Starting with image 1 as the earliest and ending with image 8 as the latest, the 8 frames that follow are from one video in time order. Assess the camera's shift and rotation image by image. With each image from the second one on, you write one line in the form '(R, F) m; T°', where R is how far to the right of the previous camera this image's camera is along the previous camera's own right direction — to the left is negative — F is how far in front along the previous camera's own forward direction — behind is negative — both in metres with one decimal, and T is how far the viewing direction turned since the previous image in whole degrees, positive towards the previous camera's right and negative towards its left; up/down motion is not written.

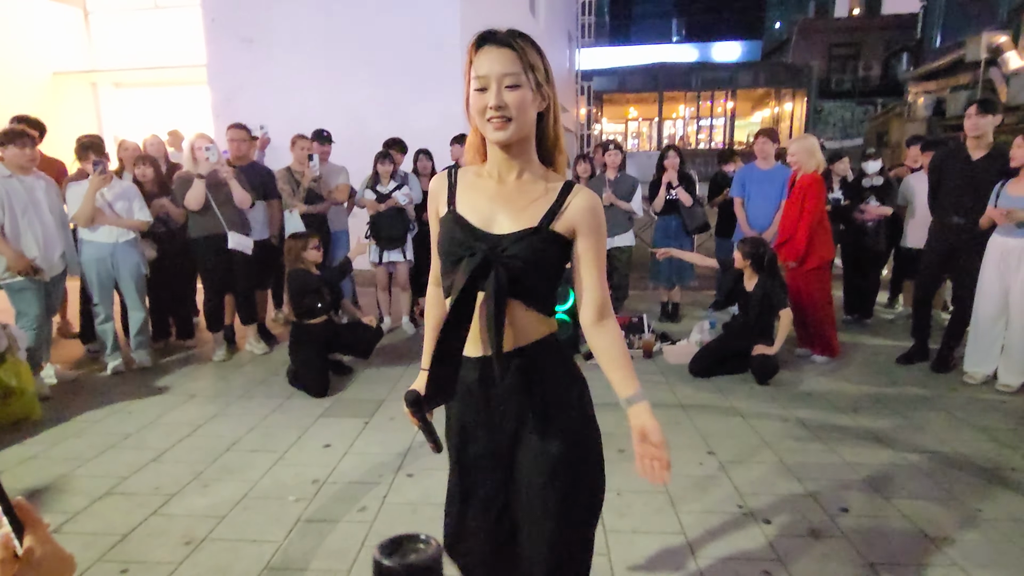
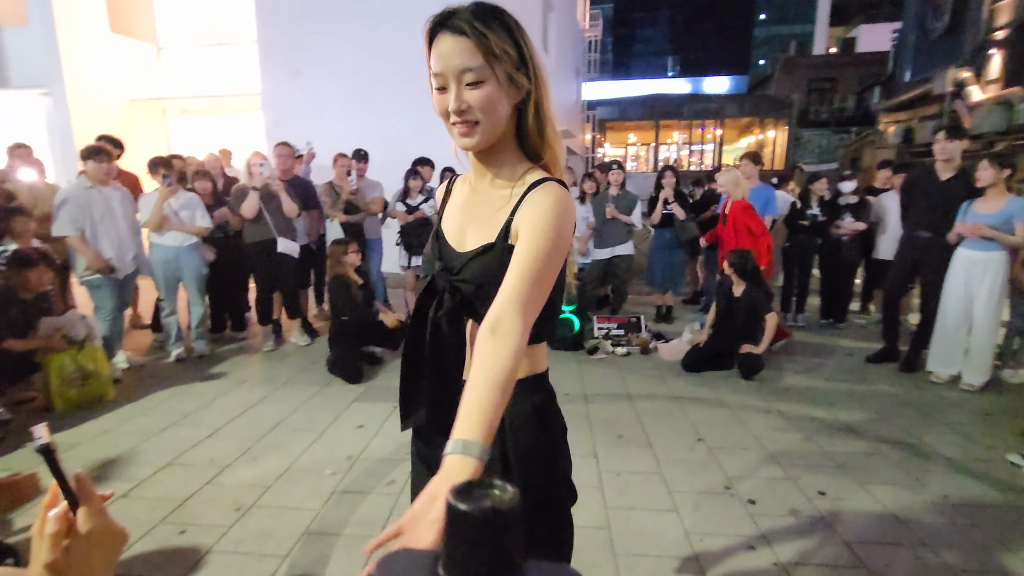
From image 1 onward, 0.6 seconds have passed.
(-0.1, -0.6) m; 0°
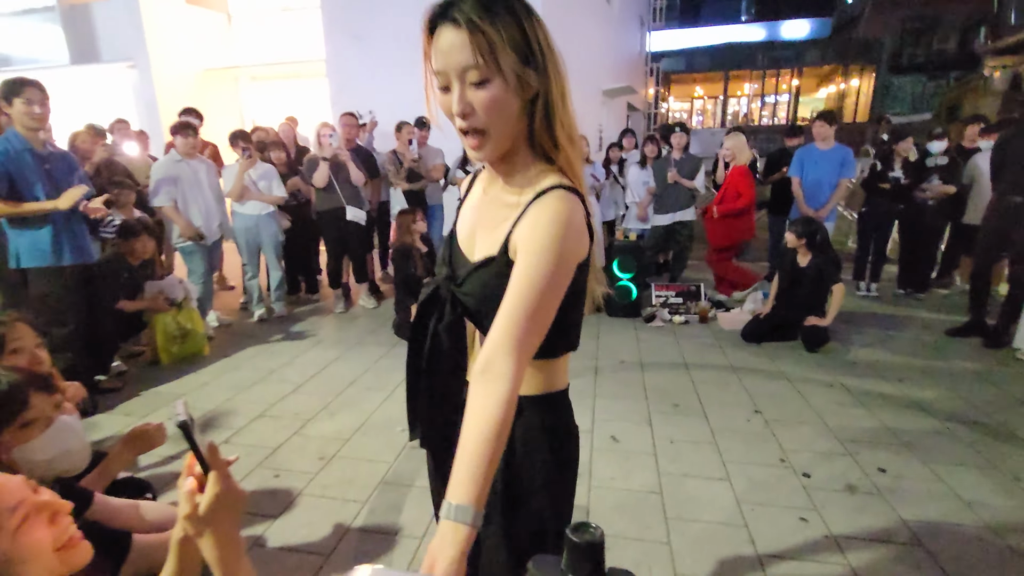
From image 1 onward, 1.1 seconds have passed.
(0.0, -0.1) m; -6°
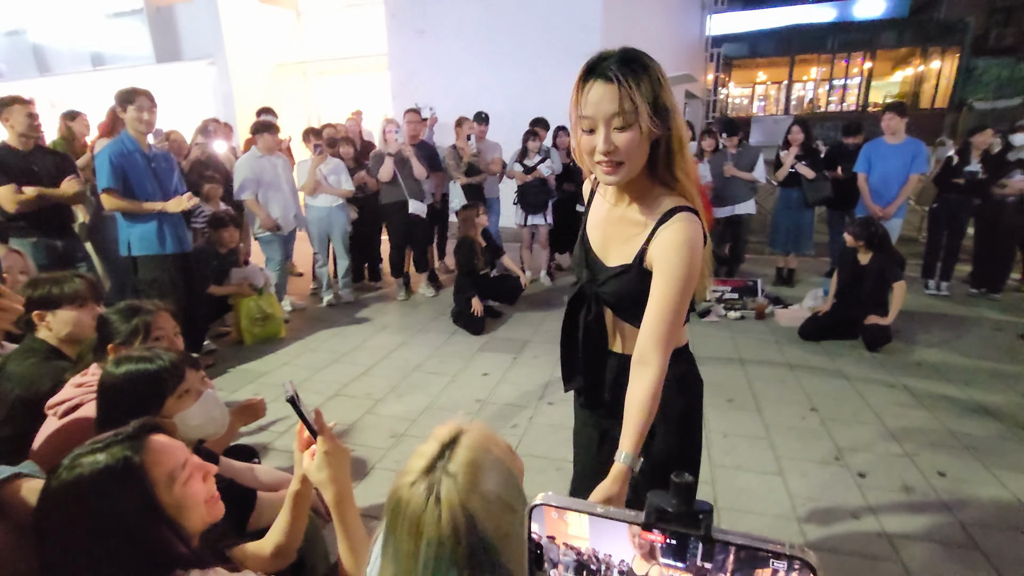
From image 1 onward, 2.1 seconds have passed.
(-0.1, -0.2) m; -5°
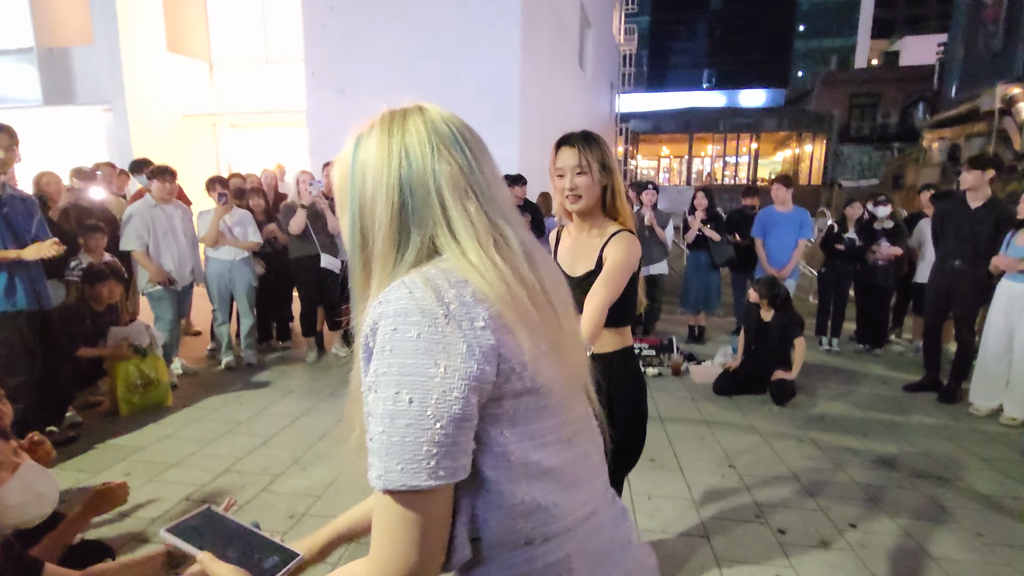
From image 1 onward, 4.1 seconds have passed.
(0.0, +0.1) m; +9°
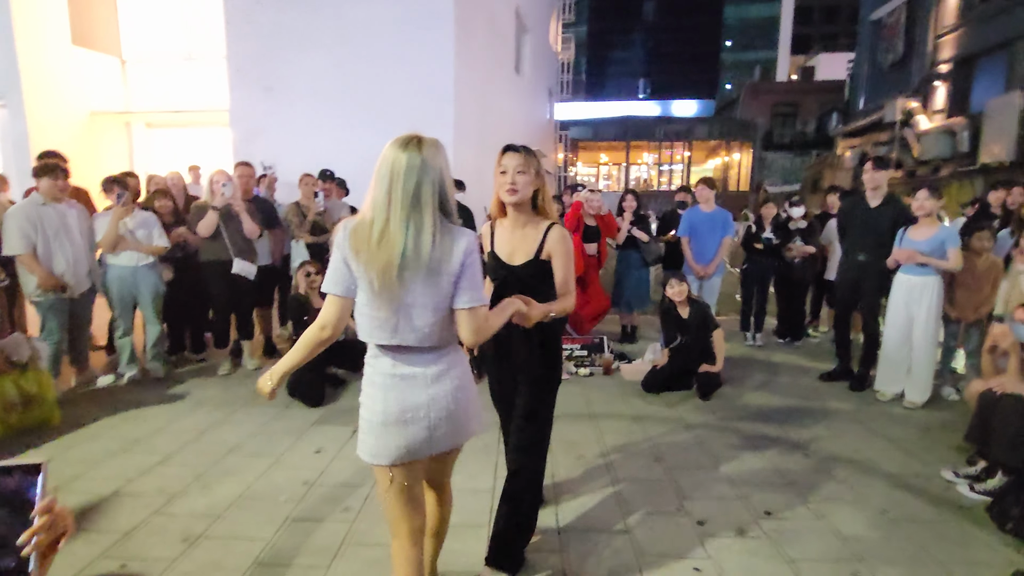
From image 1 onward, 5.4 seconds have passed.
(+0.2, +0.1) m; +6°
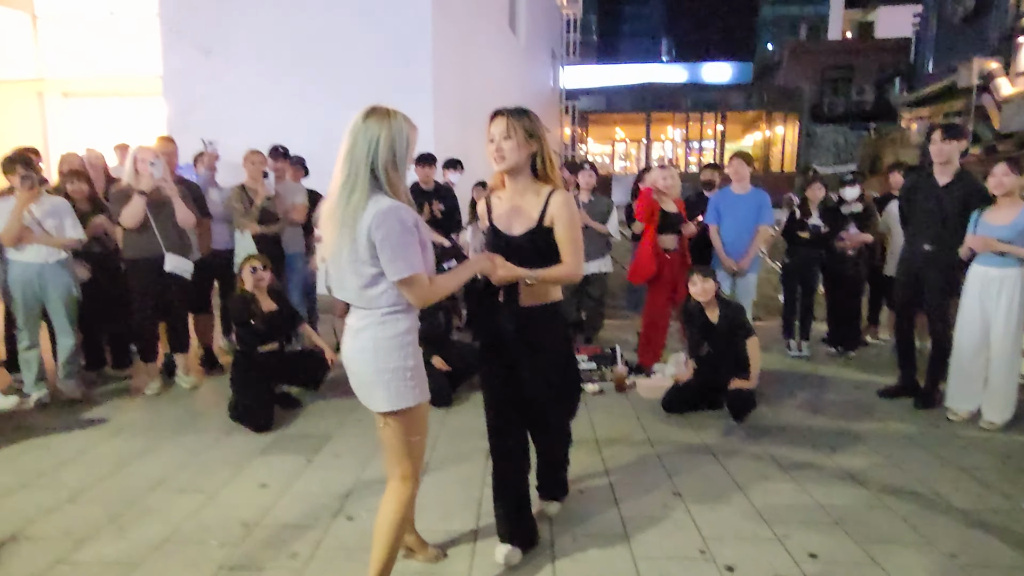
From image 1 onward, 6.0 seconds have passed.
(+0.2, +0.9) m; -2°
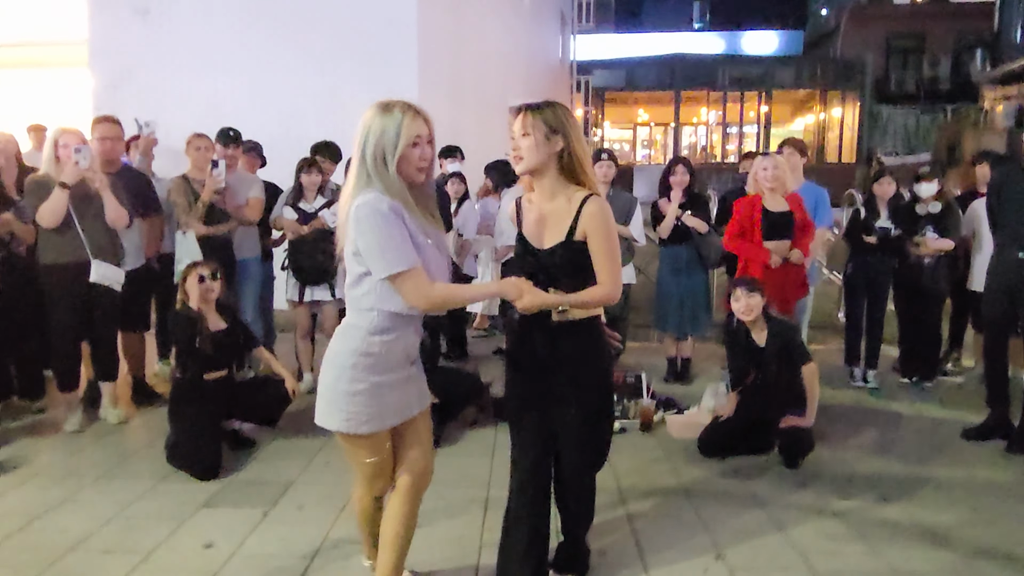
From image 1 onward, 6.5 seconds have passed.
(+0.1, +0.8) m; -2°
